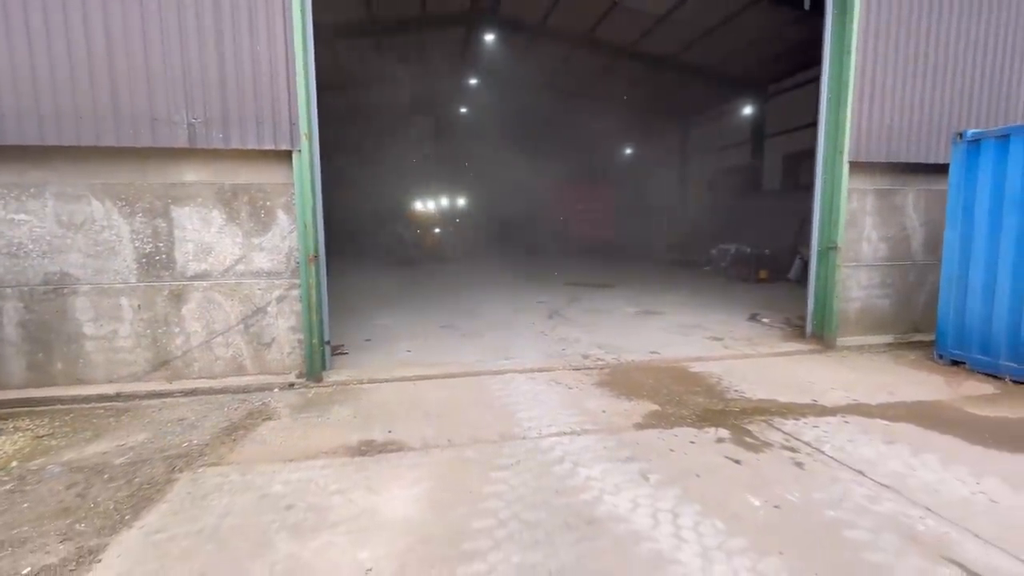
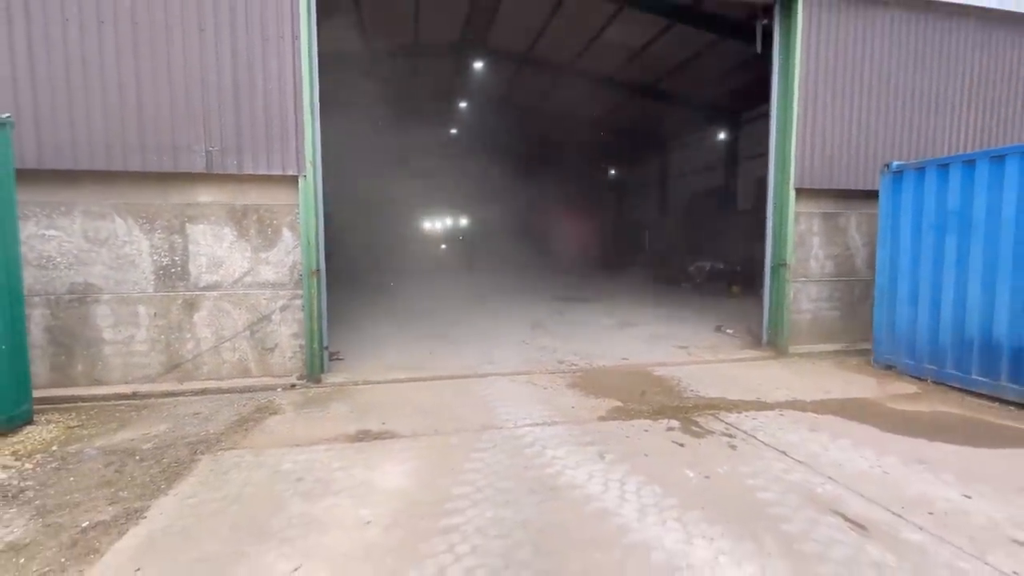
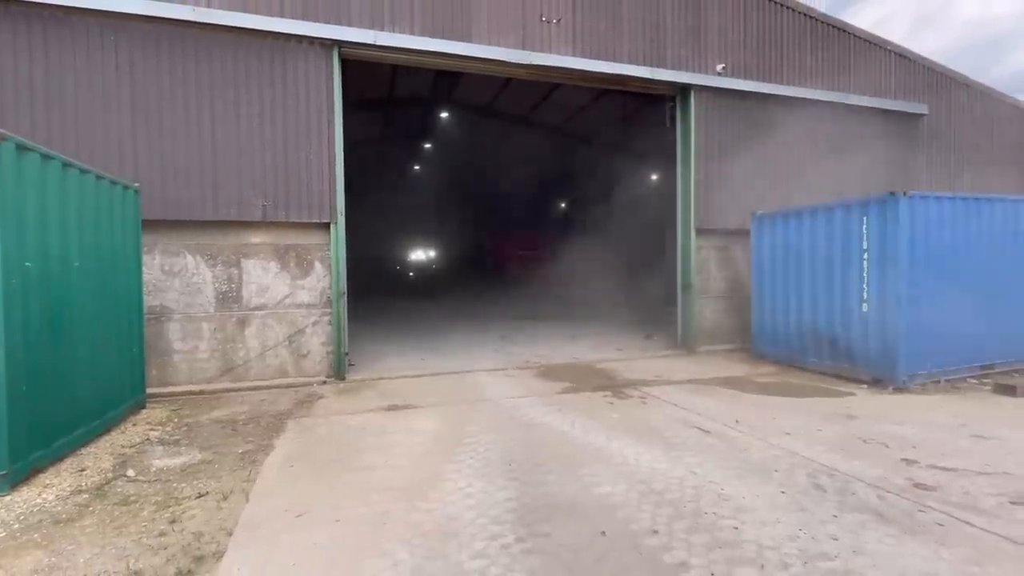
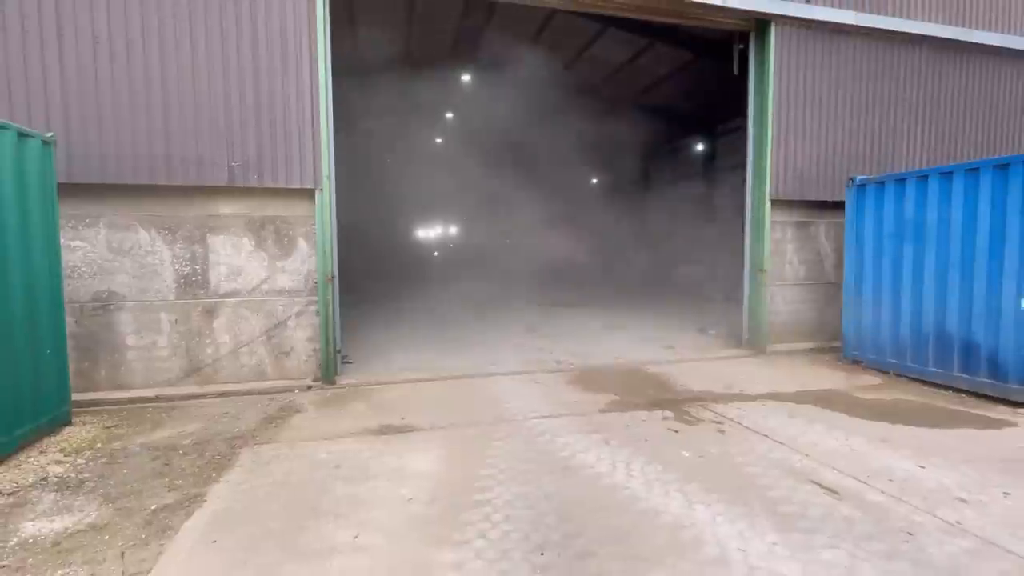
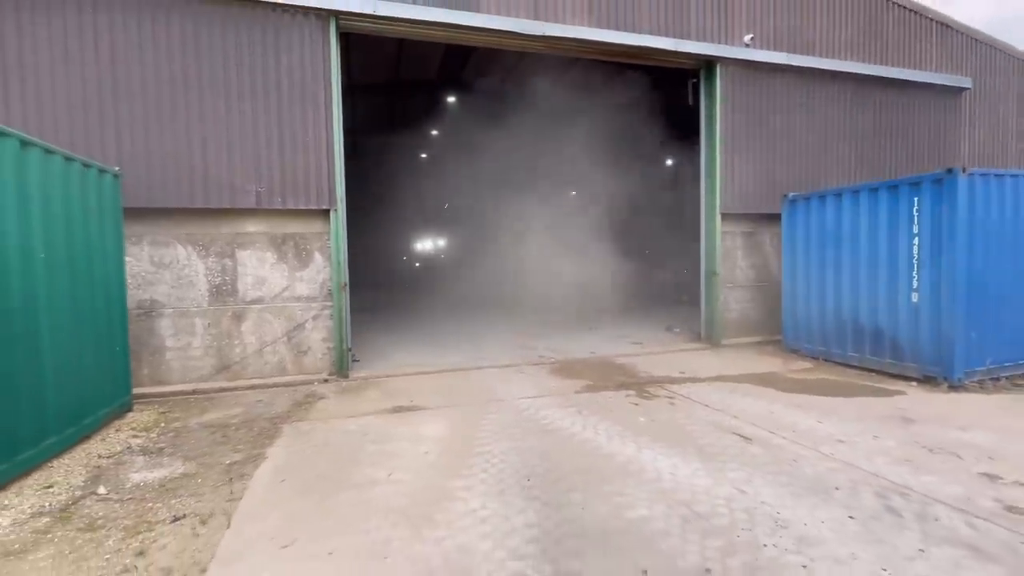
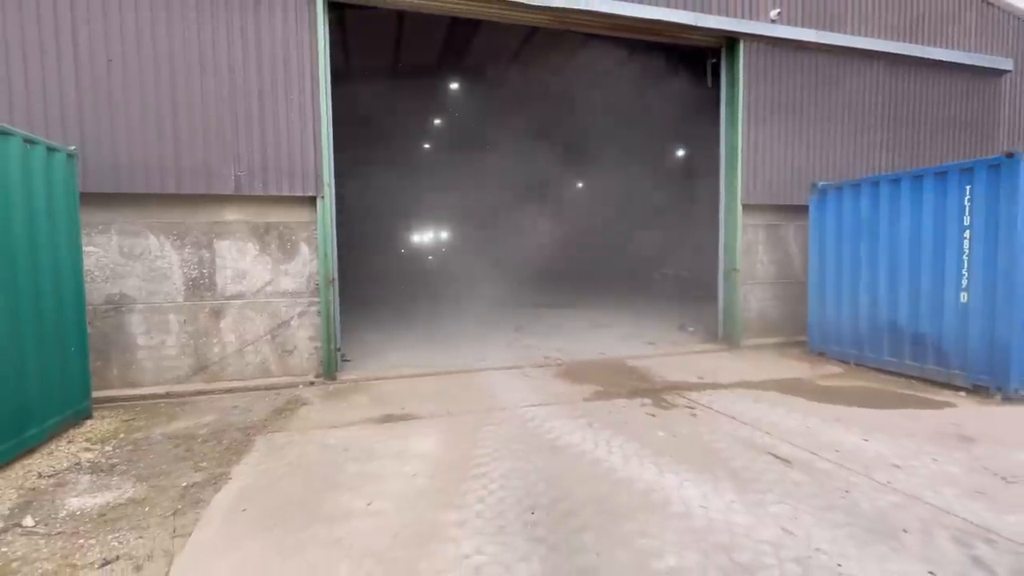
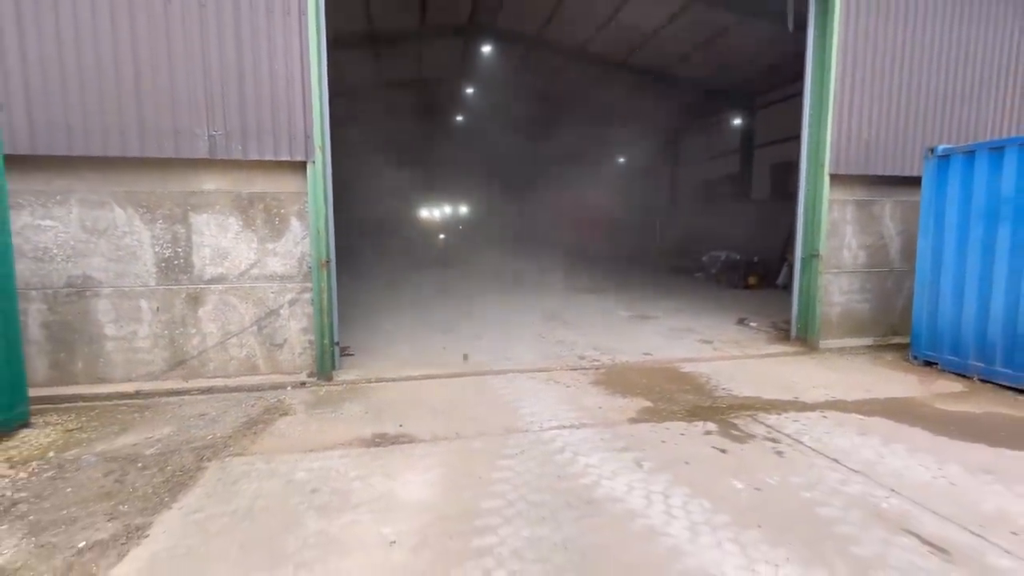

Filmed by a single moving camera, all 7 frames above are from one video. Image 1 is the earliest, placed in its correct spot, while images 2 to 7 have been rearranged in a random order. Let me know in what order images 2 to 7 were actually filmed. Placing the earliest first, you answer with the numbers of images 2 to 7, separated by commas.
7, 2, 4, 6, 5, 3
